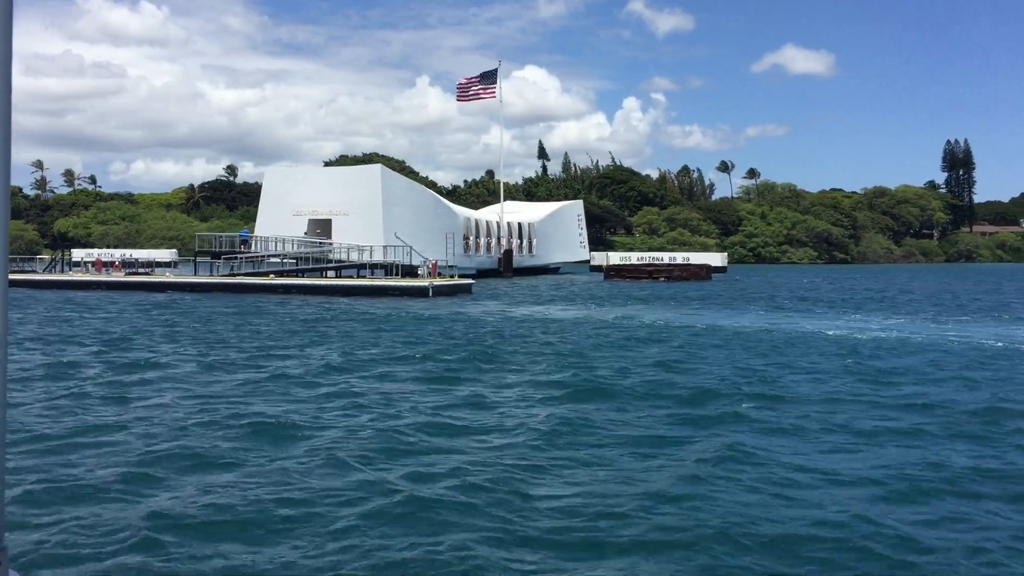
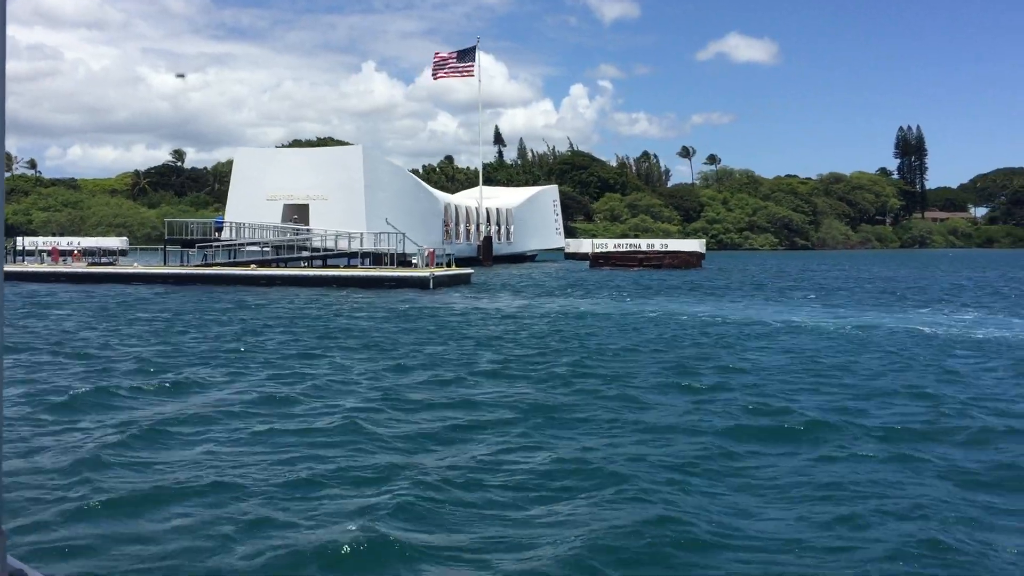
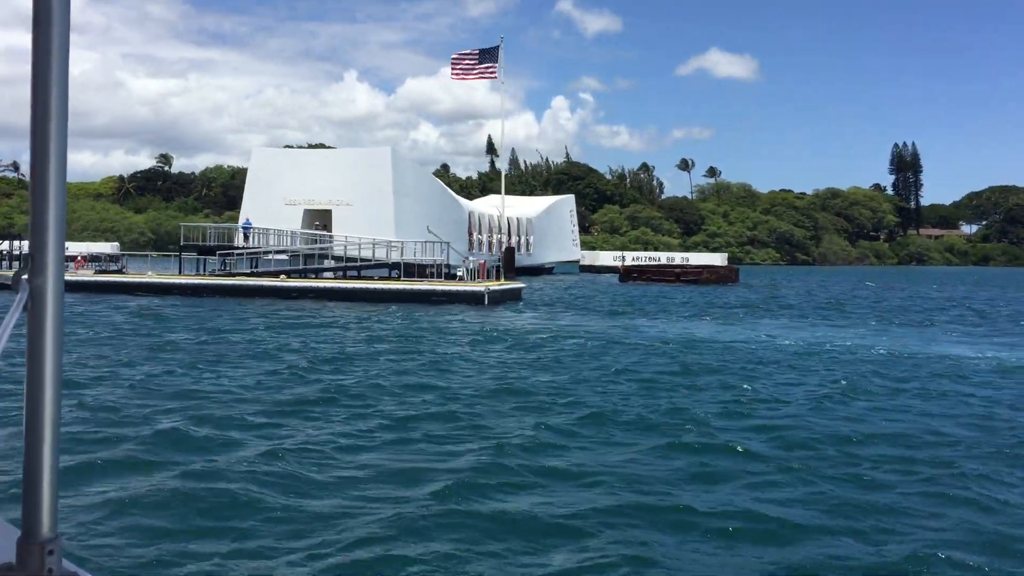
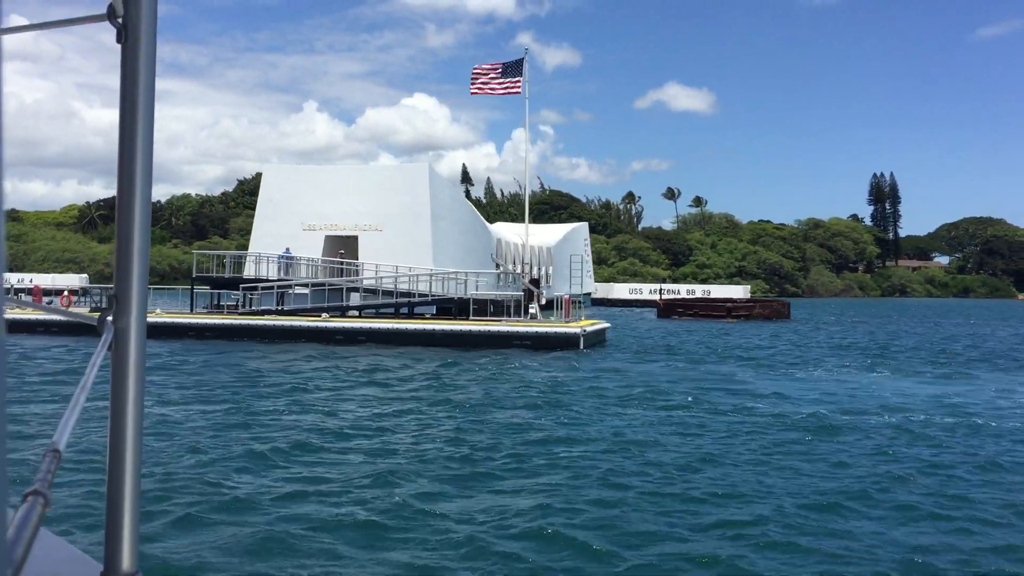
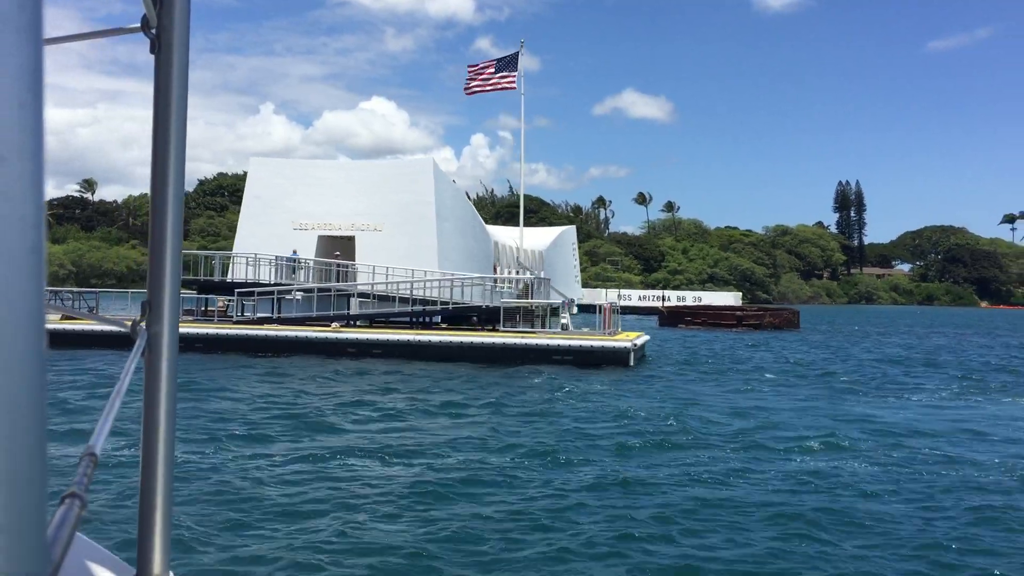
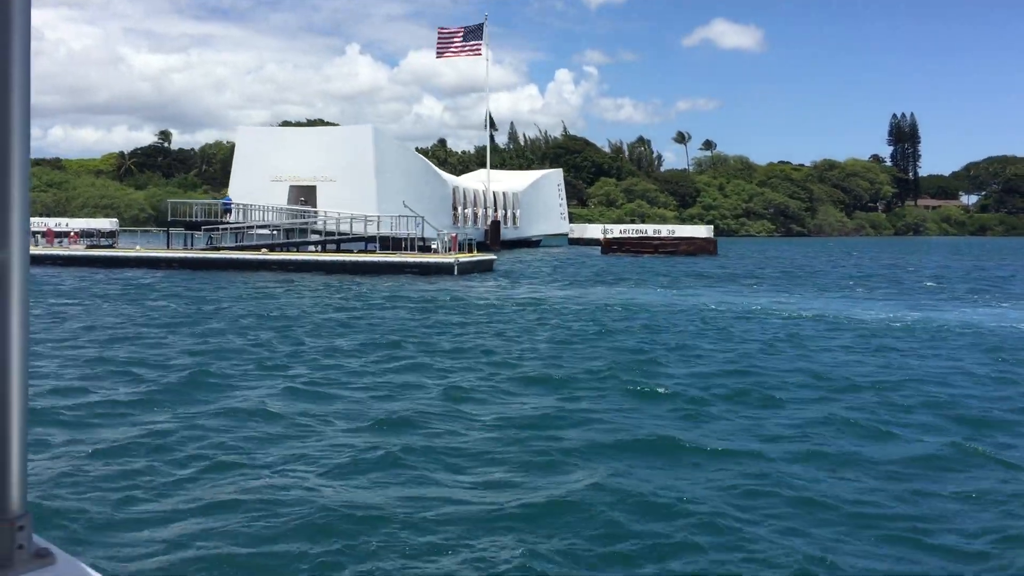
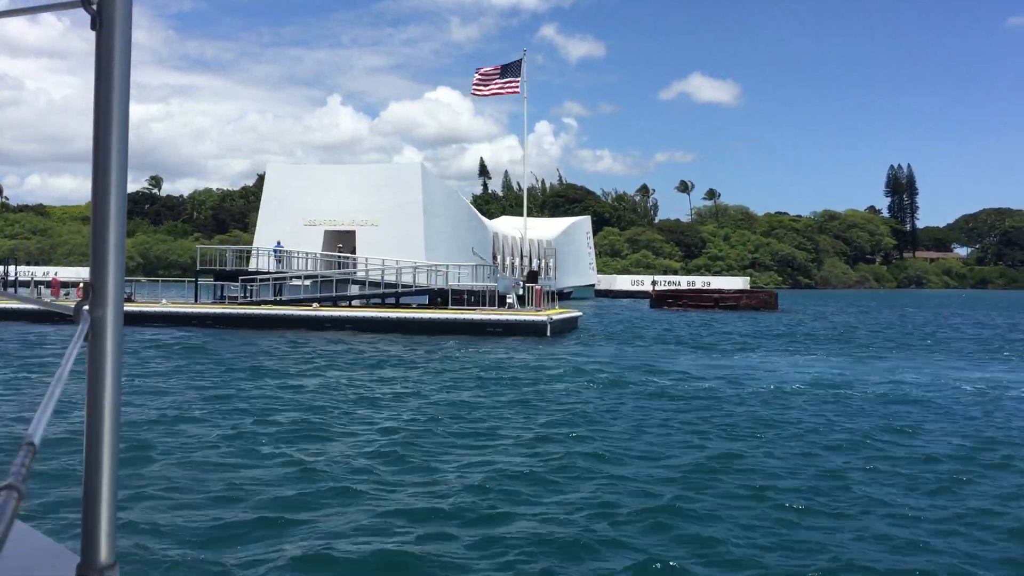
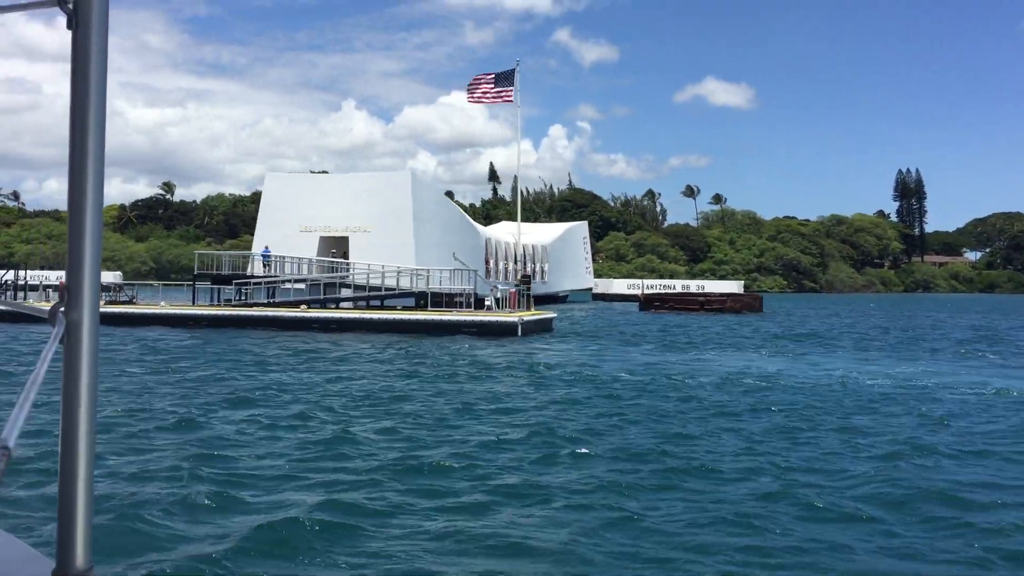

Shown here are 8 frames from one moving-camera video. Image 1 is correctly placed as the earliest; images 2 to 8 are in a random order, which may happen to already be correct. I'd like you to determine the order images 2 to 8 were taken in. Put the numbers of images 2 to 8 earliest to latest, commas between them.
2, 6, 3, 8, 7, 4, 5
